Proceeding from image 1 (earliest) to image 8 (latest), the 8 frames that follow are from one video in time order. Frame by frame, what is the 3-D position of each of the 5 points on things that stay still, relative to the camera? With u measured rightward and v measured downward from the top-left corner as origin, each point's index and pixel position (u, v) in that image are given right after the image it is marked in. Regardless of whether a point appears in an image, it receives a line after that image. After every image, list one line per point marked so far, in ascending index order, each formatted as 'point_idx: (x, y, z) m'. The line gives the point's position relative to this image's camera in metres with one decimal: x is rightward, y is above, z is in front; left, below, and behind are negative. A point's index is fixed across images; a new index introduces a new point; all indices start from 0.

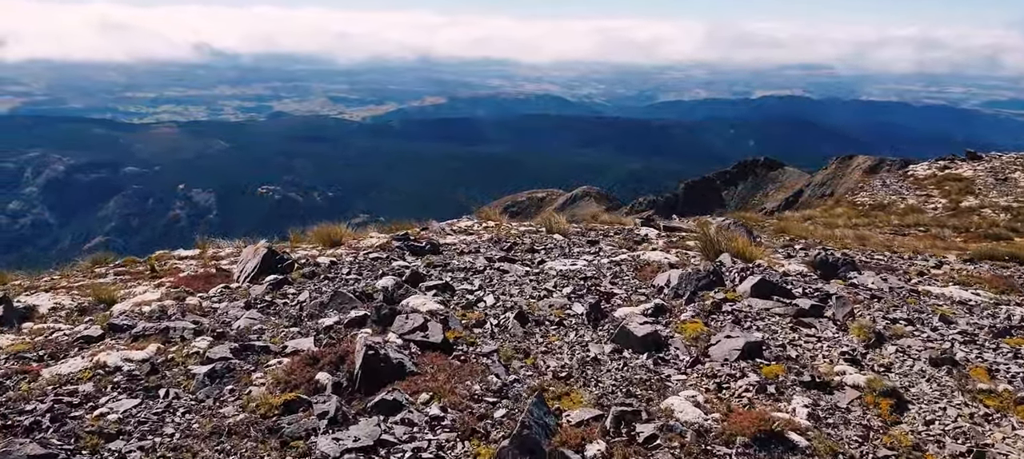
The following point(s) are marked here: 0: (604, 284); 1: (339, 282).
0: (+1.5, -0.9, +13.1) m
1: (-2.8, -0.9, +13.6) m
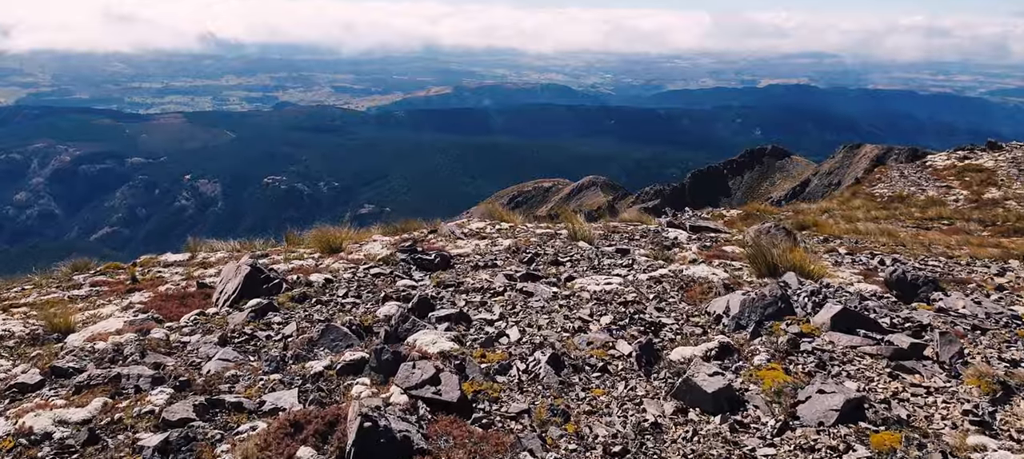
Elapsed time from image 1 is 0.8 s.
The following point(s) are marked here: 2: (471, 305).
0: (+1.9, -1.1, +11.0) m
1: (-2.5, -1.1, +11.5) m
2: (-0.6, -1.0, +11.1) m
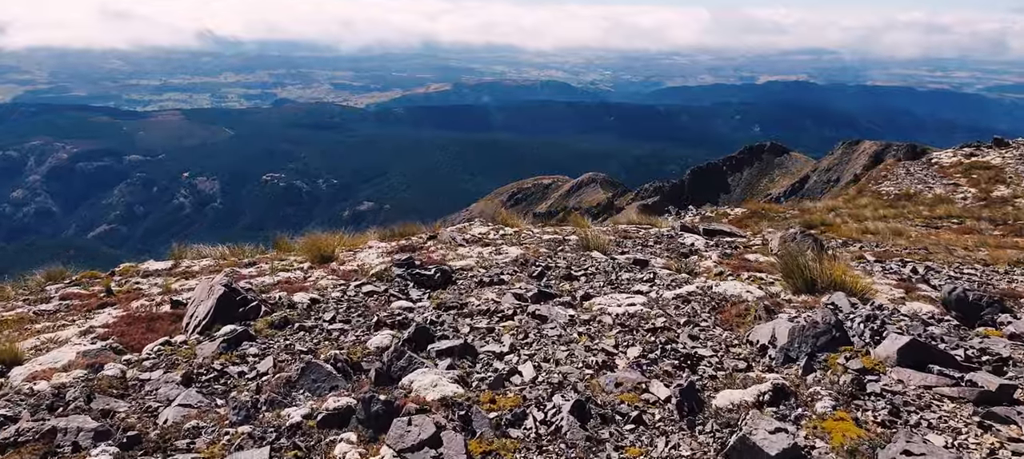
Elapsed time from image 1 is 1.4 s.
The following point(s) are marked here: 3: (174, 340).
0: (+2.0, -1.3, +9.6) m
1: (-2.3, -1.3, +10.1) m
2: (-0.4, -1.2, +9.7) m
3: (-4.2, -1.4, +10.2) m
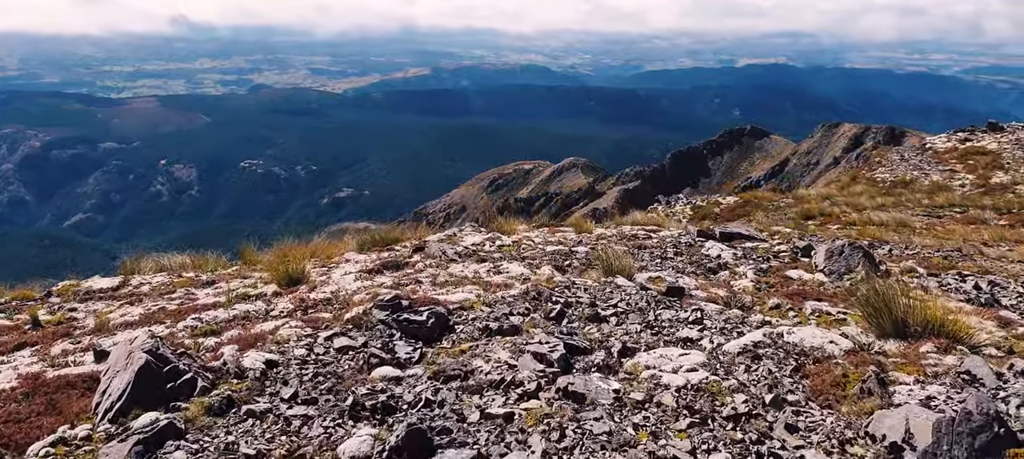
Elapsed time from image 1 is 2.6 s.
0: (+2.3, -1.7, +6.9) m
1: (-2.1, -1.8, +7.3) m
2: (-0.2, -1.7, +7.0) m
3: (-4.0, -1.9, +7.4) m
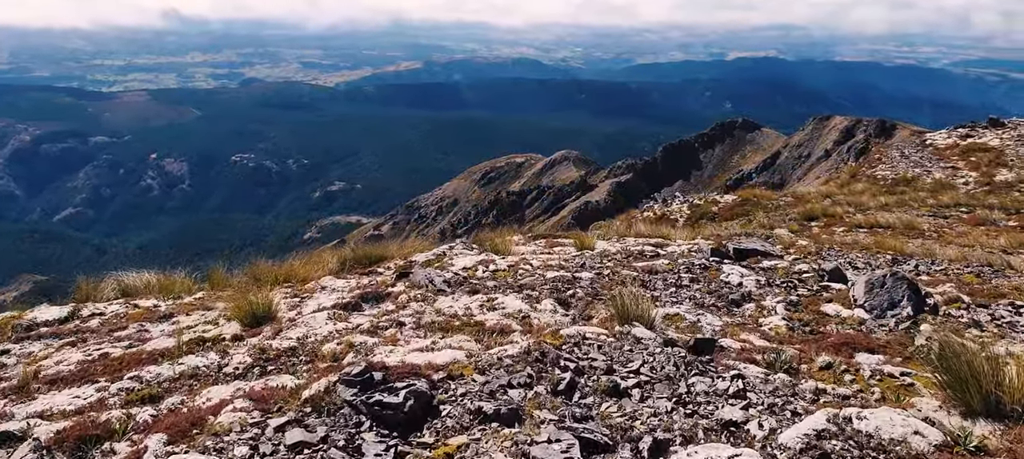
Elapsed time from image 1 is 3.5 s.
0: (+2.3, -2.3, +4.9) m
1: (-2.1, -2.4, +5.3) m
2: (-0.2, -2.3, +4.9) m
3: (-4.0, -2.5, +5.4) m
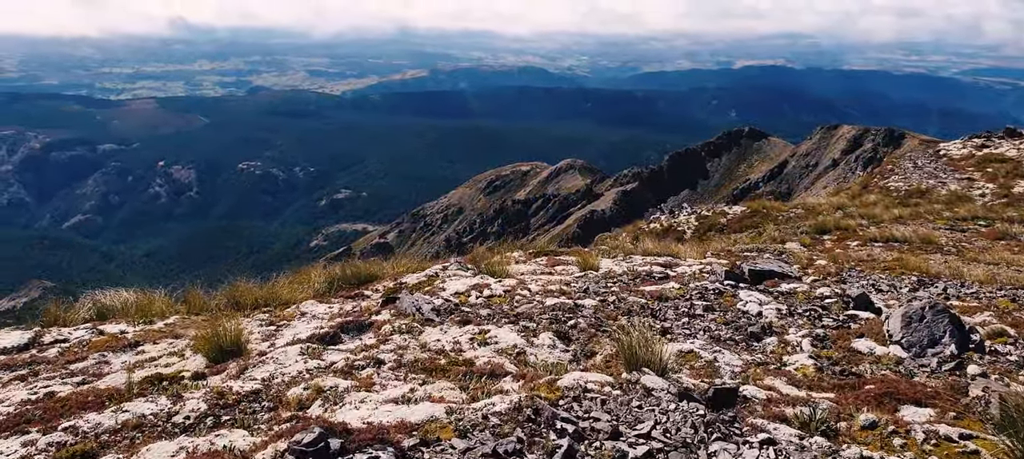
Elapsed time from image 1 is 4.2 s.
0: (+2.1, -2.6, +3.4) m
1: (-2.2, -2.6, +3.8) m
2: (-0.3, -2.6, +3.5) m
3: (-4.1, -2.8, +4.0) m
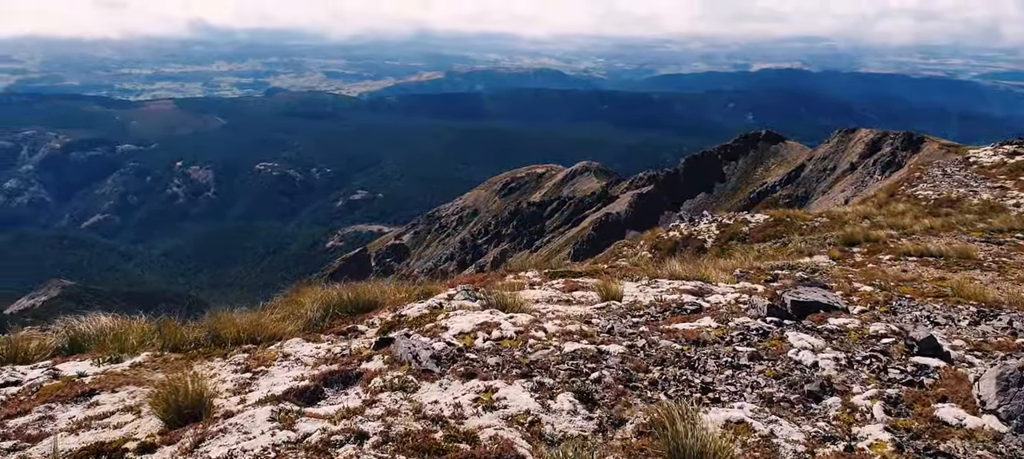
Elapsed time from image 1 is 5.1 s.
0: (+2.1, -3.1, +1.3) m
1: (-2.2, -3.1, +1.8) m
2: (-0.3, -3.1, +1.4) m
3: (-4.1, -3.2, +1.9) m
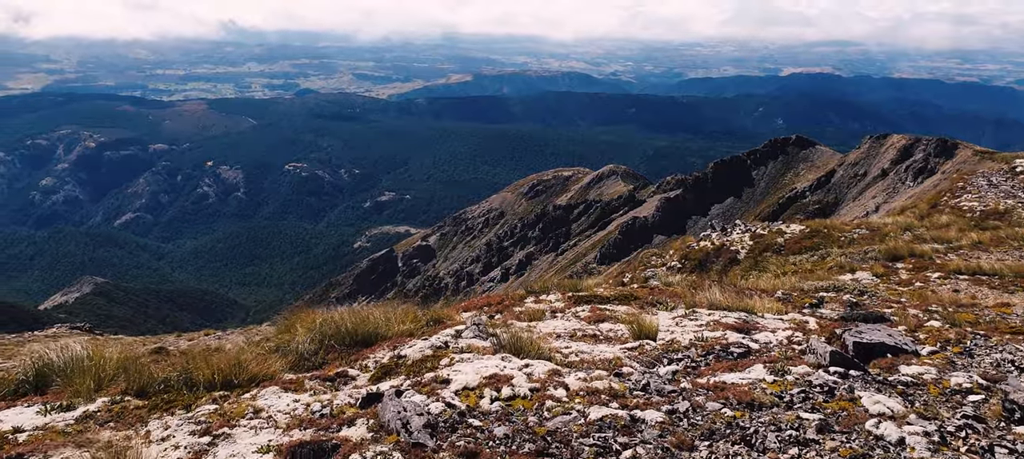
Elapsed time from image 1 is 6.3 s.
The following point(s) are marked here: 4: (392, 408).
0: (+1.9, -3.6, -1.1) m
1: (-2.4, -3.6, -0.5) m
2: (-0.5, -3.5, -0.9) m
3: (-4.3, -3.7, -0.3) m
4: (-1.5, -2.3, +10.9) m
